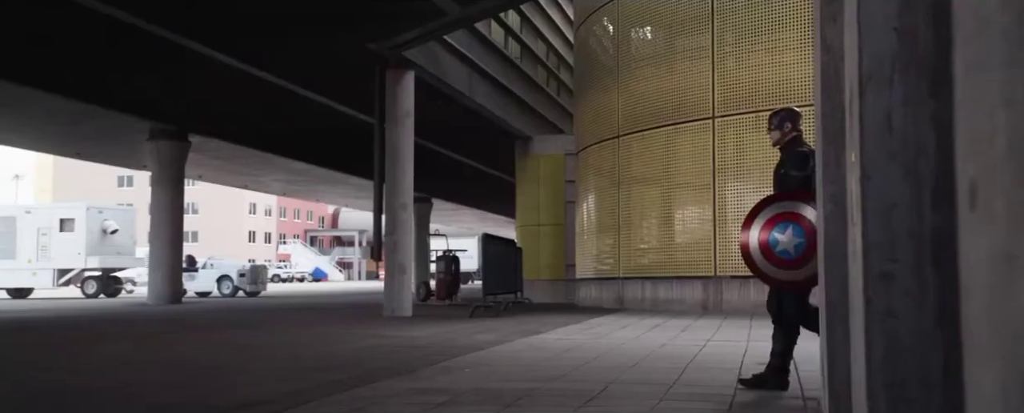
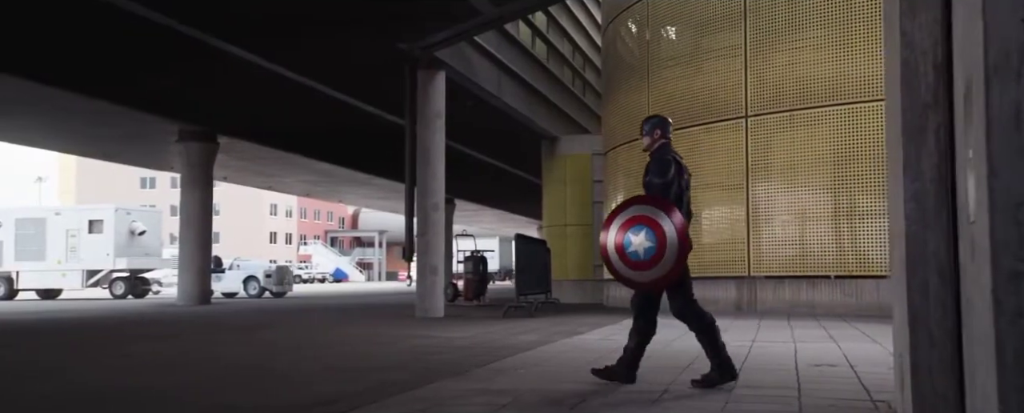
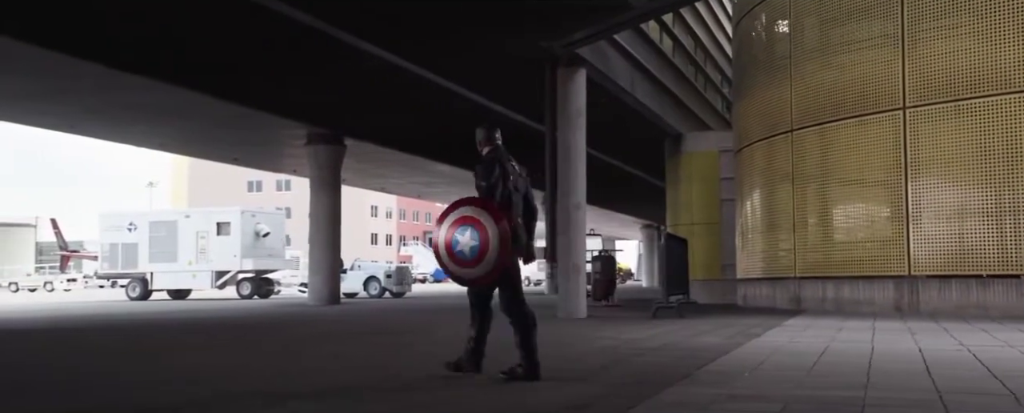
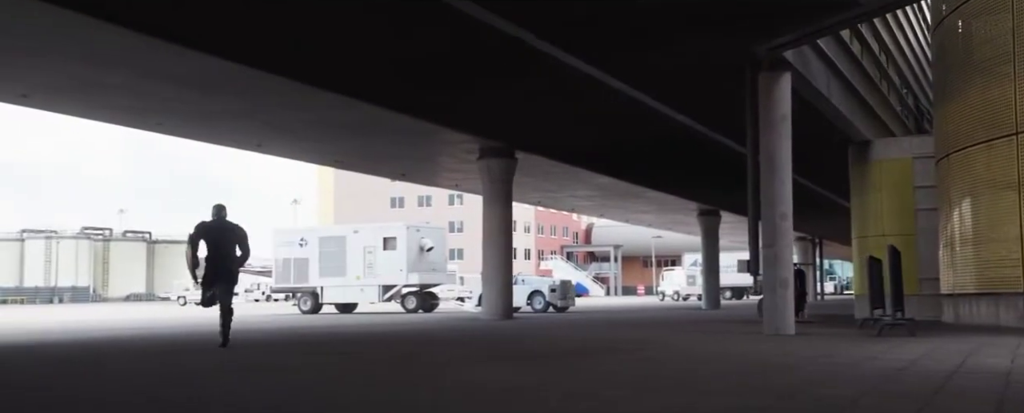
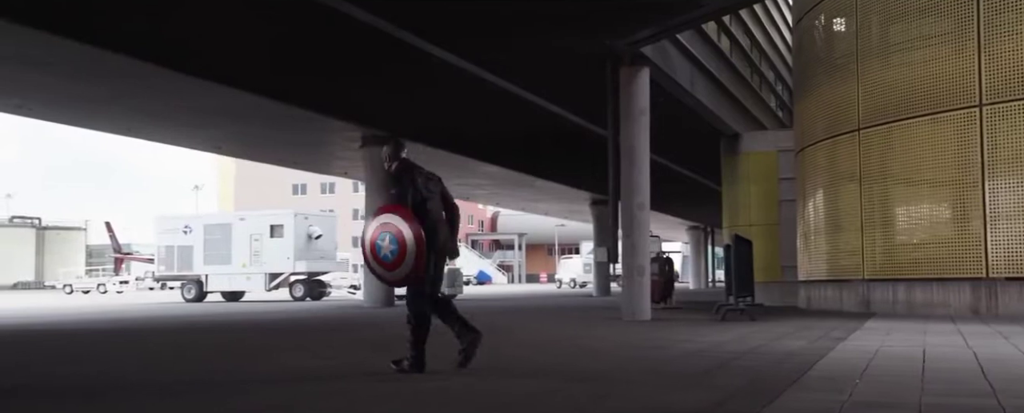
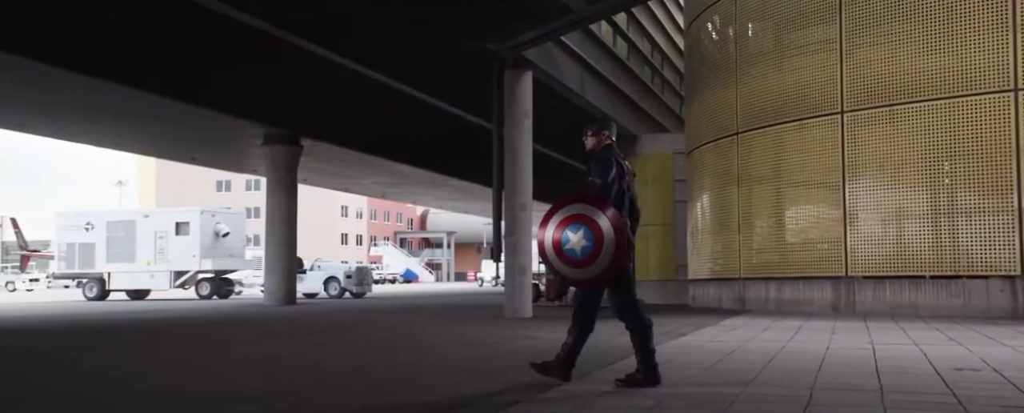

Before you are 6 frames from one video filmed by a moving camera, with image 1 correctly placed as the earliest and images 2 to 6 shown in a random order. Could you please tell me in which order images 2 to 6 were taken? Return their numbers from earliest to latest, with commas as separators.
2, 6, 3, 5, 4
